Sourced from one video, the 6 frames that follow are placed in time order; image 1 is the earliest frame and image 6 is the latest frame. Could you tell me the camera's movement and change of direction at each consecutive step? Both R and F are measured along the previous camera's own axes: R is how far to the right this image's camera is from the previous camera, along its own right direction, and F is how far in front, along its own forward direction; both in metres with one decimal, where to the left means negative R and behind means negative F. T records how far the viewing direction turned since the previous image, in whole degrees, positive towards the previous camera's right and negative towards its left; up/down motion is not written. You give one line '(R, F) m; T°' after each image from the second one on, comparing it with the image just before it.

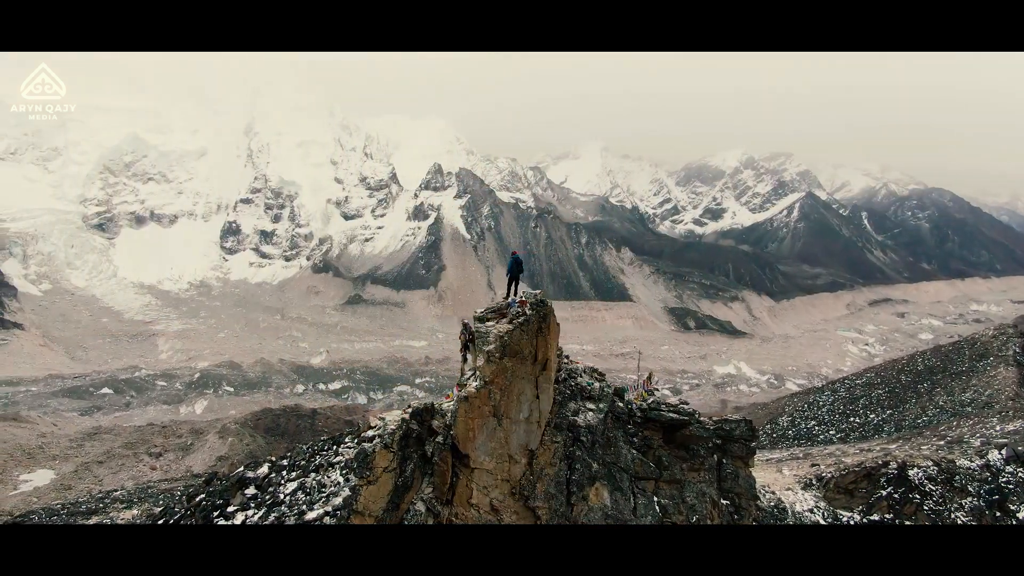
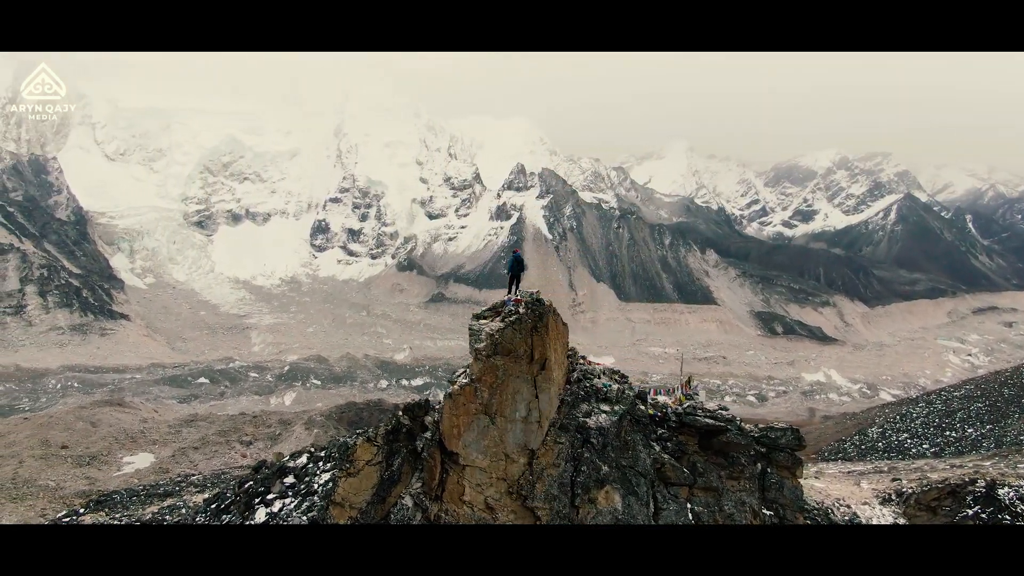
(+1.3, -0.8) m; -6°
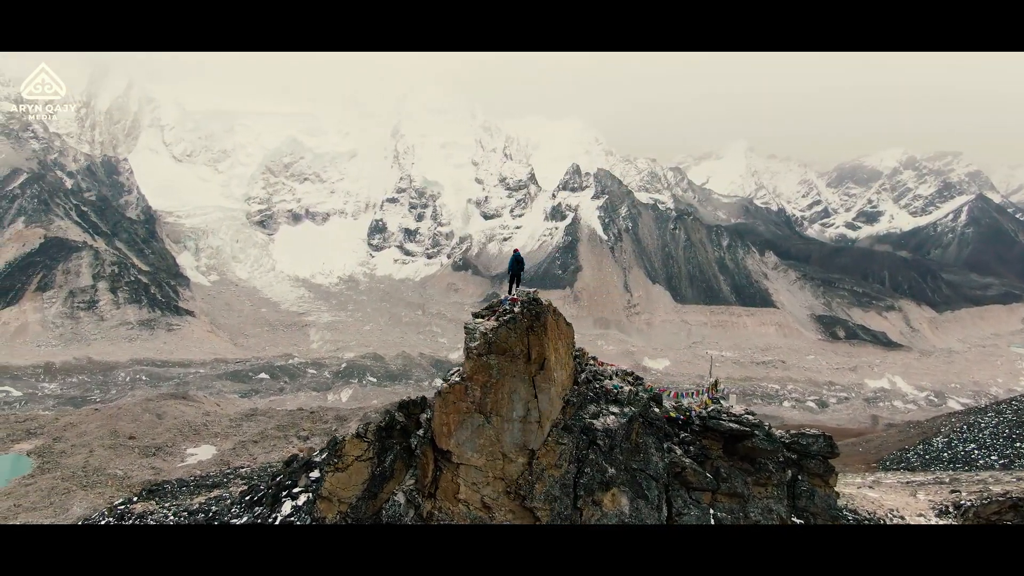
(+1.0, -0.2) m; -4°
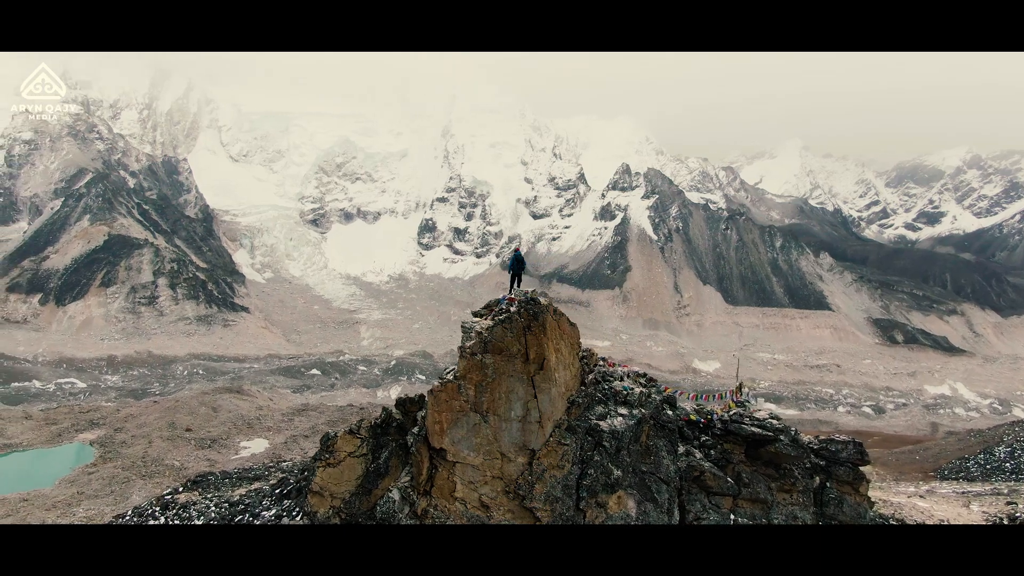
(+0.7, +0.4) m; -4°
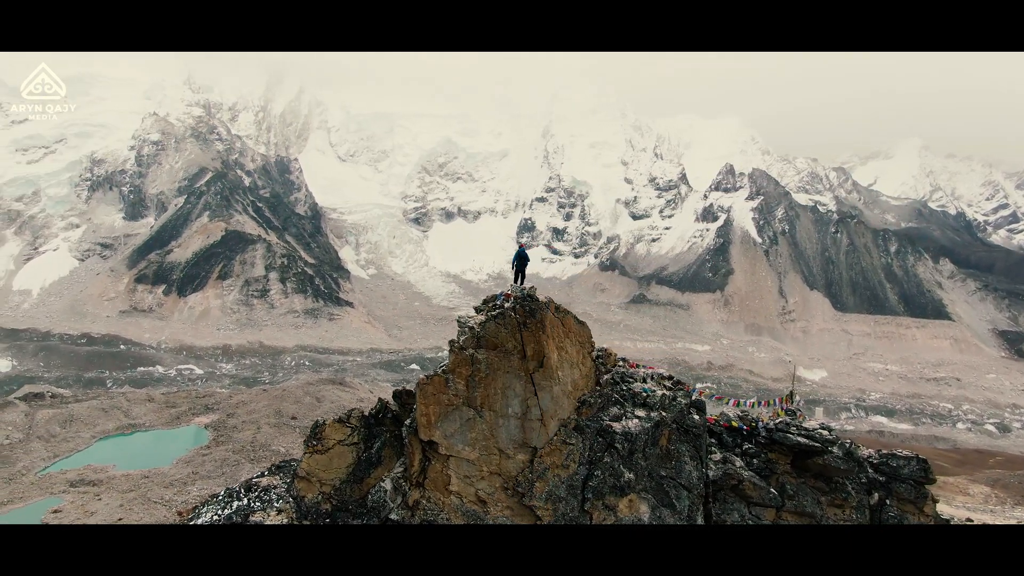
(+1.8, -0.2) m; -7°
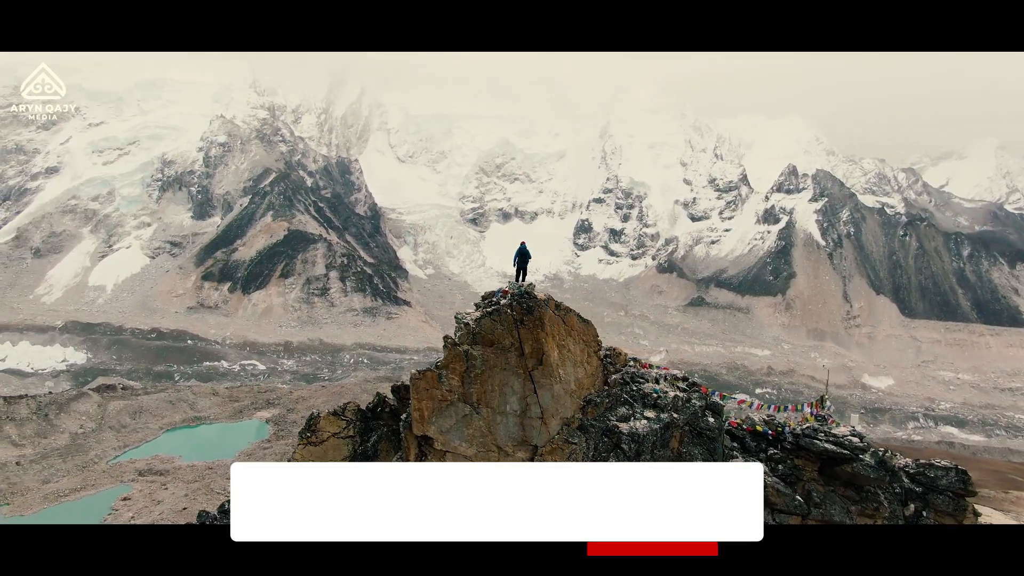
(+1.8, -1.1) m; -4°
